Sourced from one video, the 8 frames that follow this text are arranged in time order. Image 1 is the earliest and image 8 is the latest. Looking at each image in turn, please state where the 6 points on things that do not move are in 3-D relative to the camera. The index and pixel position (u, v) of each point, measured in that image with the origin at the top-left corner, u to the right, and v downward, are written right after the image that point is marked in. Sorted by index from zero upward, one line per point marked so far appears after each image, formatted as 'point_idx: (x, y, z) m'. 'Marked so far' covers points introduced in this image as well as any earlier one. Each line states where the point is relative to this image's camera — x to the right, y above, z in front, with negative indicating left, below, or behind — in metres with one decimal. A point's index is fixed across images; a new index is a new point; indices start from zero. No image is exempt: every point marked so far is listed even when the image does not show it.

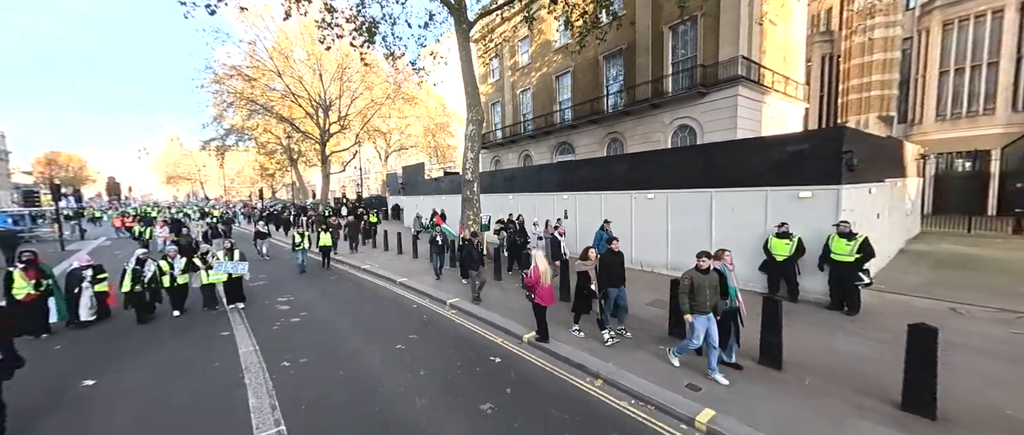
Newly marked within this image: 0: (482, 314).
0: (-0.7, -2.0, +7.1) m
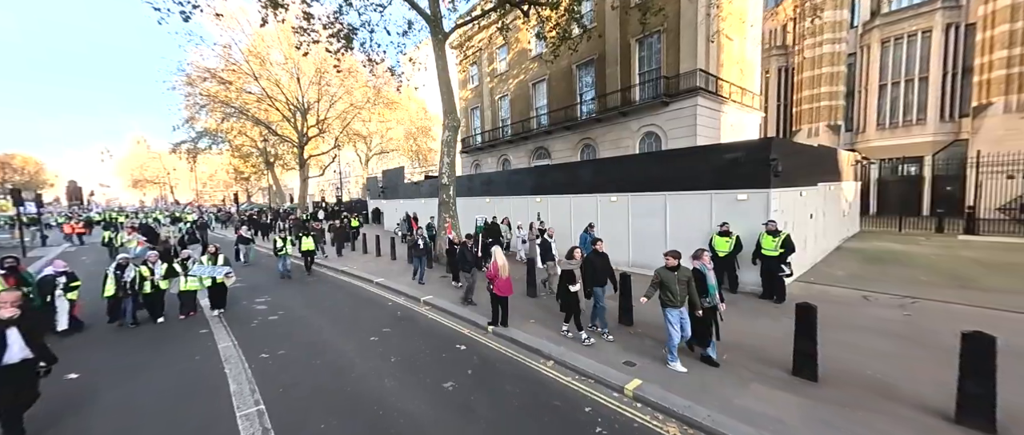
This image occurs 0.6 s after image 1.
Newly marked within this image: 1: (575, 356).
0: (-1.4, -2.0, +7.6) m
1: (+0.9, -2.1, +5.1) m
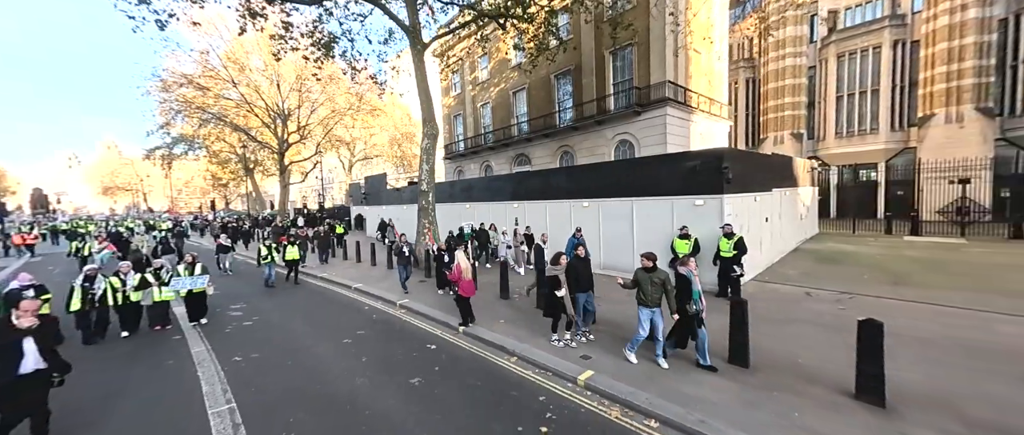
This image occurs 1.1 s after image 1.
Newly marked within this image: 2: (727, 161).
0: (-2.0, -2.1, +7.9) m
1: (+0.4, -2.2, +5.5) m
2: (+5.1, +1.3, +8.2) m
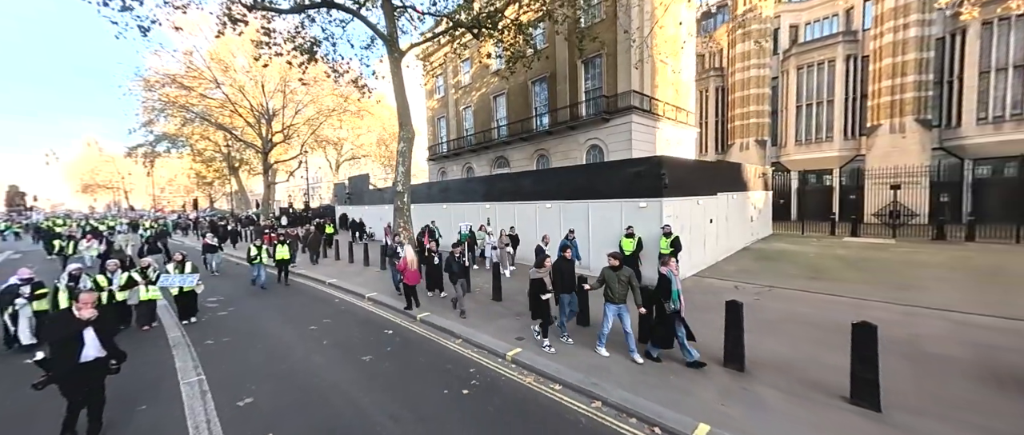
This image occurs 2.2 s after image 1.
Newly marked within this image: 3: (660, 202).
0: (-3.0, -2.1, +8.6) m
1: (-0.6, -2.1, +6.2) m
2: (+4.0, +1.3, +9.0) m
3: (+3.8, +0.4, +8.9) m
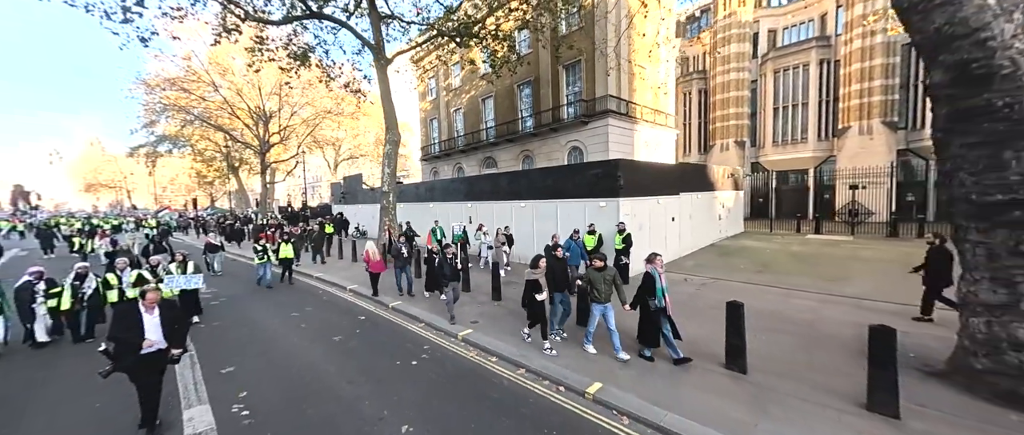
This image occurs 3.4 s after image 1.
0: (-3.9, -2.1, +9.4) m
1: (-1.5, -2.1, +7.0) m
2: (+3.2, +1.3, +9.8) m
3: (+3.0, +0.5, +9.7) m
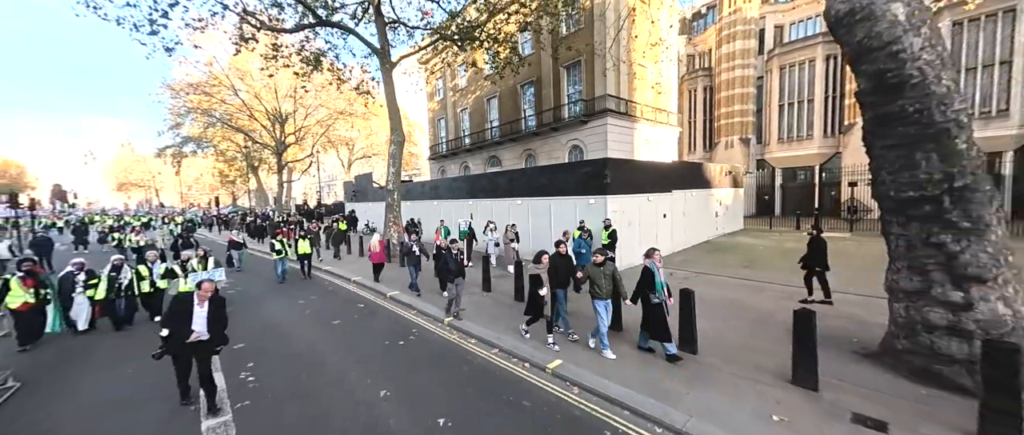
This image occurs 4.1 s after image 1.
0: (-4.2, -2.0, +10.1) m
1: (-1.8, -2.0, +7.6) m
2: (+2.9, +1.4, +10.2) m
3: (+2.7, +0.6, +10.1) m
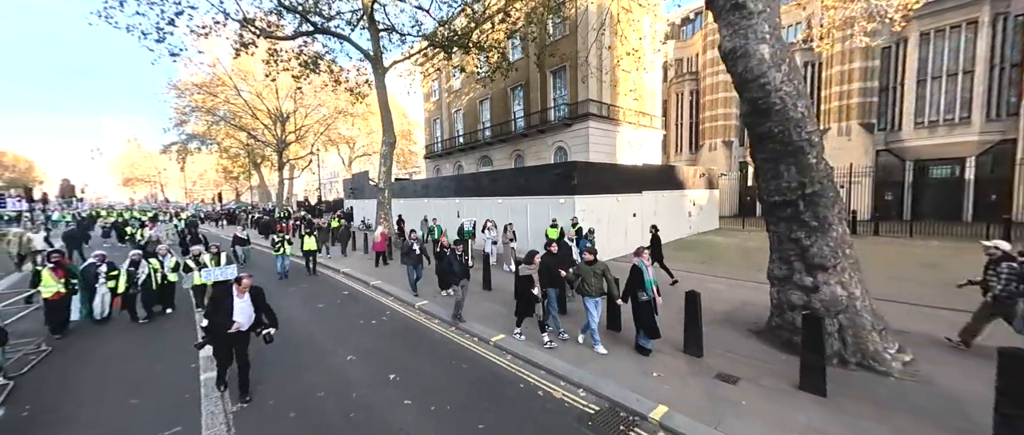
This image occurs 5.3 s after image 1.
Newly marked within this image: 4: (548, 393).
0: (-5.0, -1.9, +11.0) m
1: (-2.6, -1.9, +8.6) m
2: (+2.2, +1.5, +11.1) m
3: (+1.9, +0.6, +11.0) m
4: (+0.4, -2.1, +4.2) m
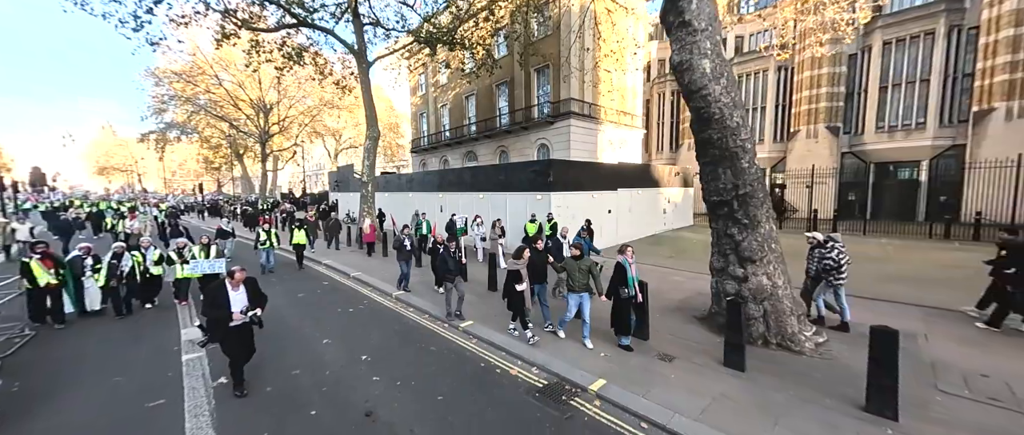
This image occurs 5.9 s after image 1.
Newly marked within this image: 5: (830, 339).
0: (-5.7, -1.6, +11.3) m
1: (-3.3, -1.8, +8.9) m
2: (+1.4, +1.6, +11.5) m
3: (+1.2, +0.8, +11.5) m
4: (-0.1, -2.1, +4.7) m
5: (+4.8, -1.8, +5.2) m
